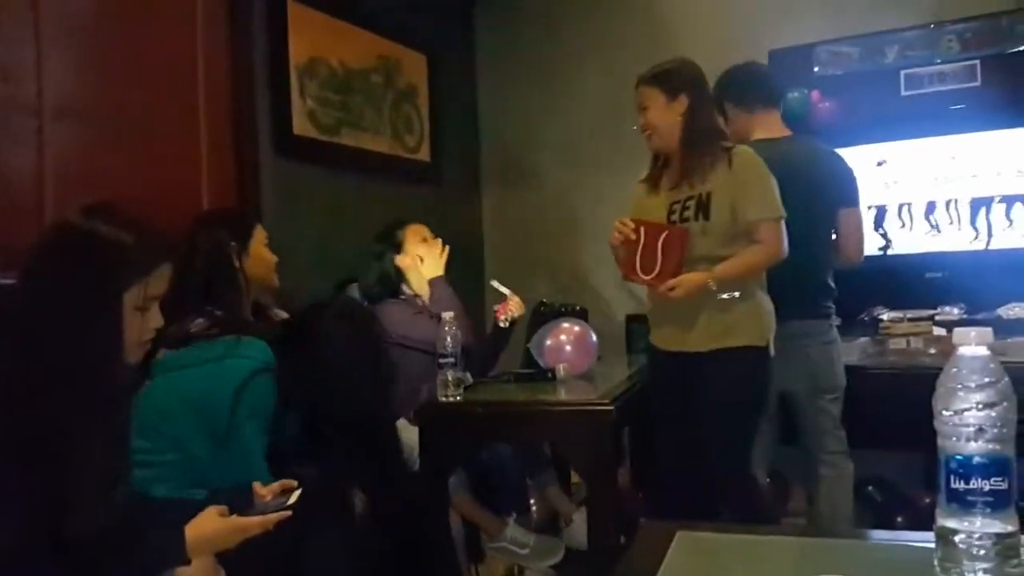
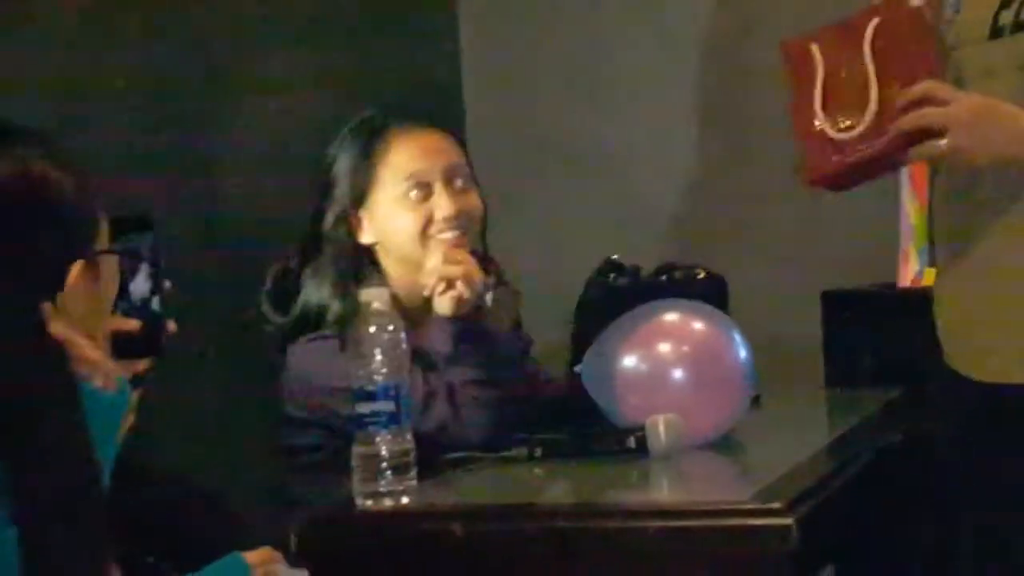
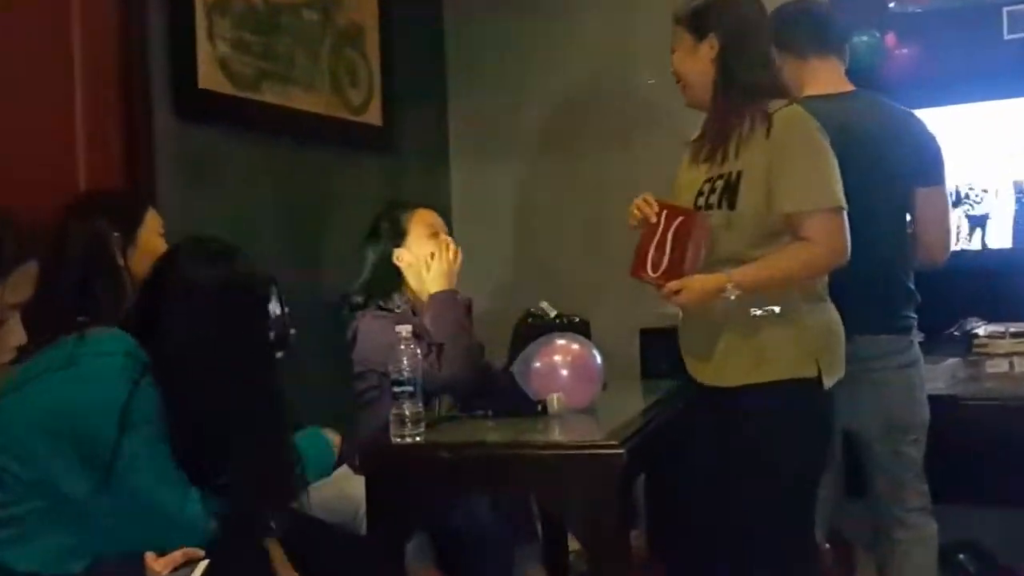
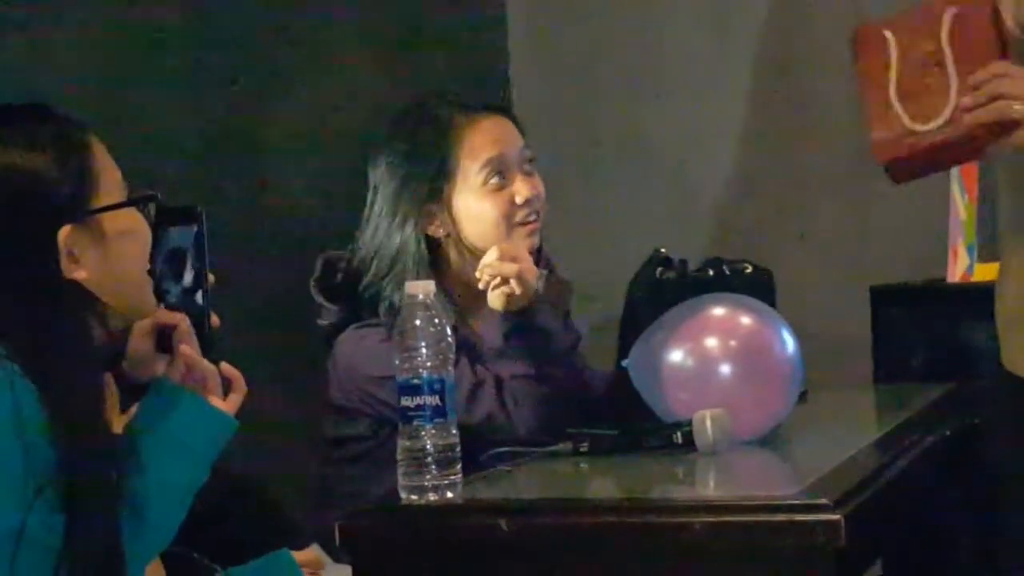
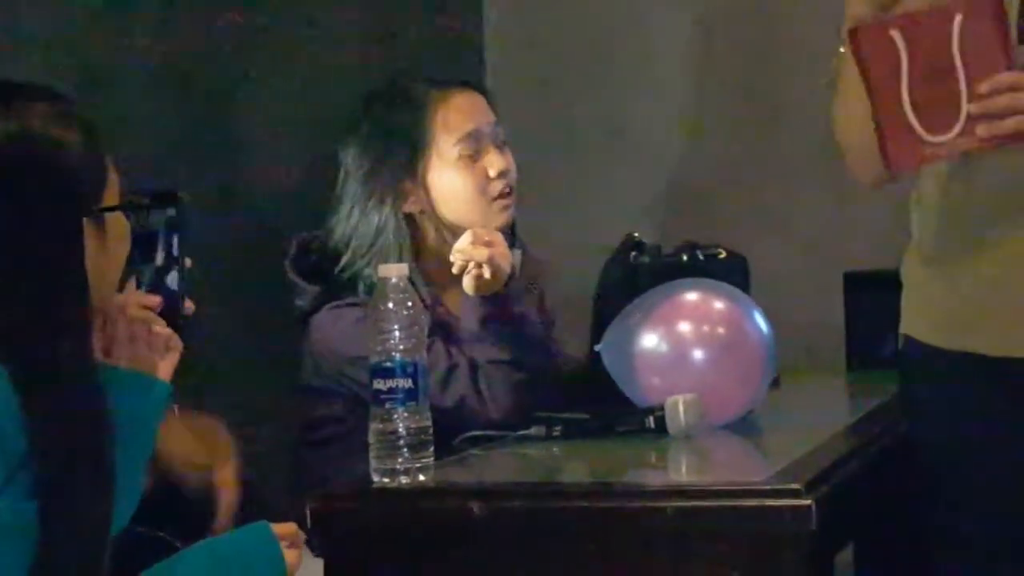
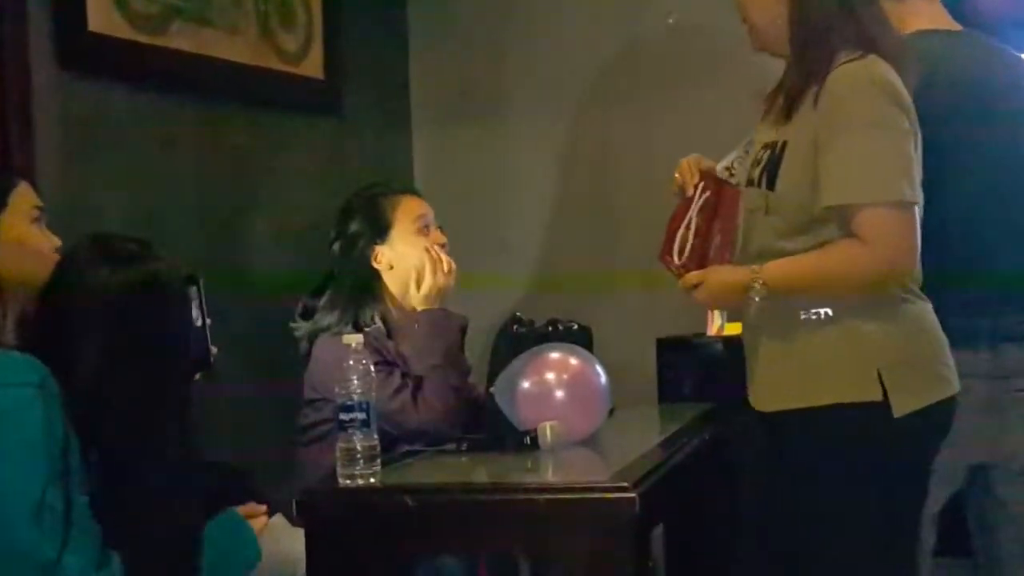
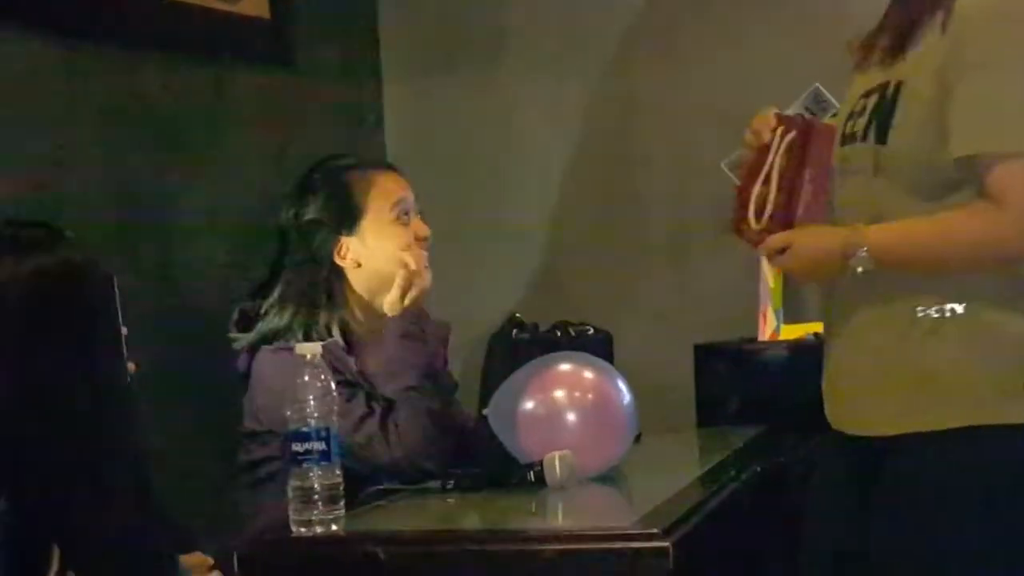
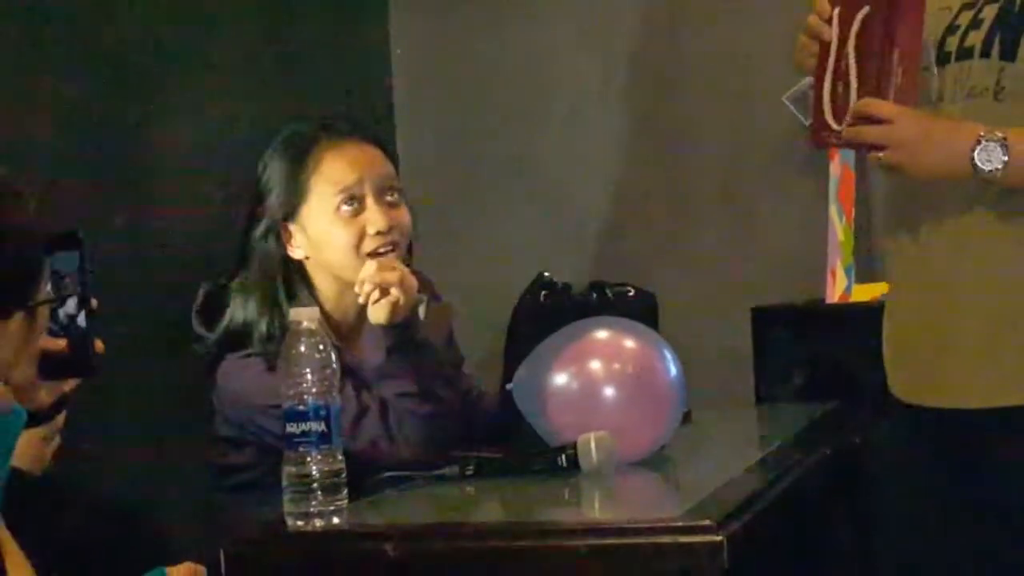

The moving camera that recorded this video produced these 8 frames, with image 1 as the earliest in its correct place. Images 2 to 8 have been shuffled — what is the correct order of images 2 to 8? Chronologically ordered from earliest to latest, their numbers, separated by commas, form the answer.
3, 6, 7, 8, 2, 4, 5
